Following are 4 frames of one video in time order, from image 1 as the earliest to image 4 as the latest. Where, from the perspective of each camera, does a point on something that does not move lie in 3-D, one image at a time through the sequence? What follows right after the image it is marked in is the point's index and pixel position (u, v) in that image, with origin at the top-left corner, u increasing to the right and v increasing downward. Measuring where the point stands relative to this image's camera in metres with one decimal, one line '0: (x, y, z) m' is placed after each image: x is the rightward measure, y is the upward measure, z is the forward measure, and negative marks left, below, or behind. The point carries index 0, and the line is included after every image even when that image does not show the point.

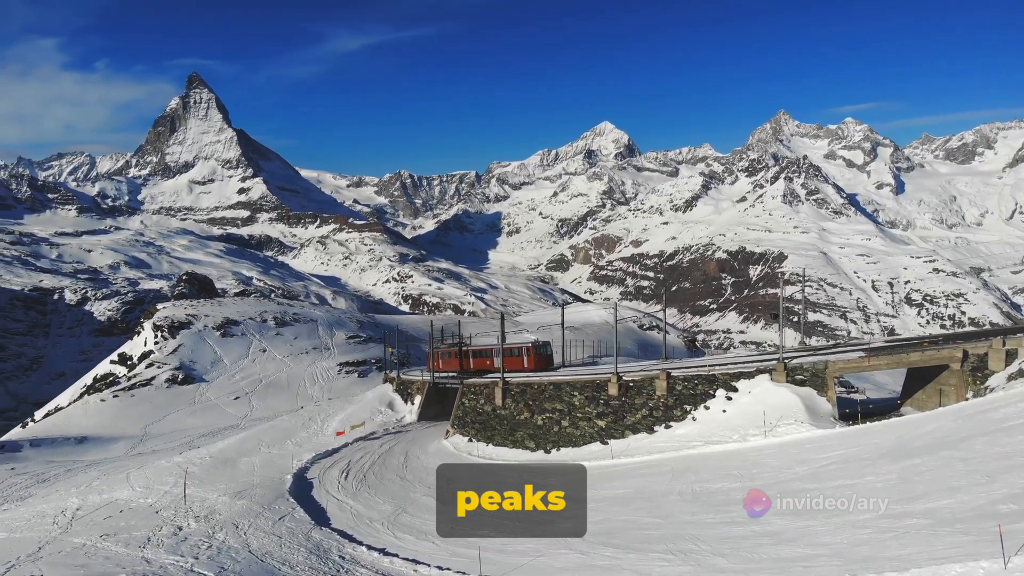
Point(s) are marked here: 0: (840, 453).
0: (+10.2, -5.1, +18.9) m
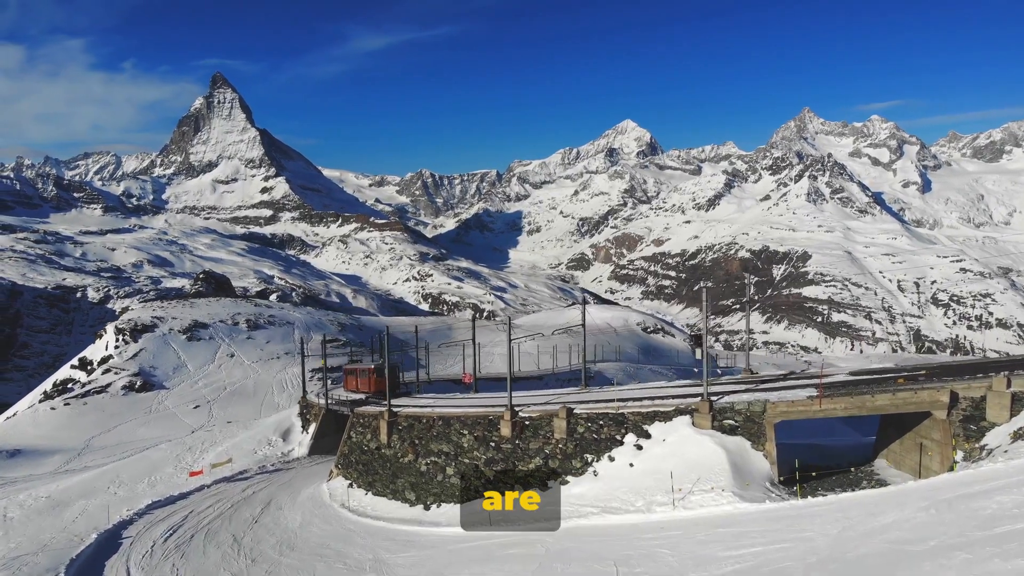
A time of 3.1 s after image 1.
0: (+5.2, -5.6, +12.9) m
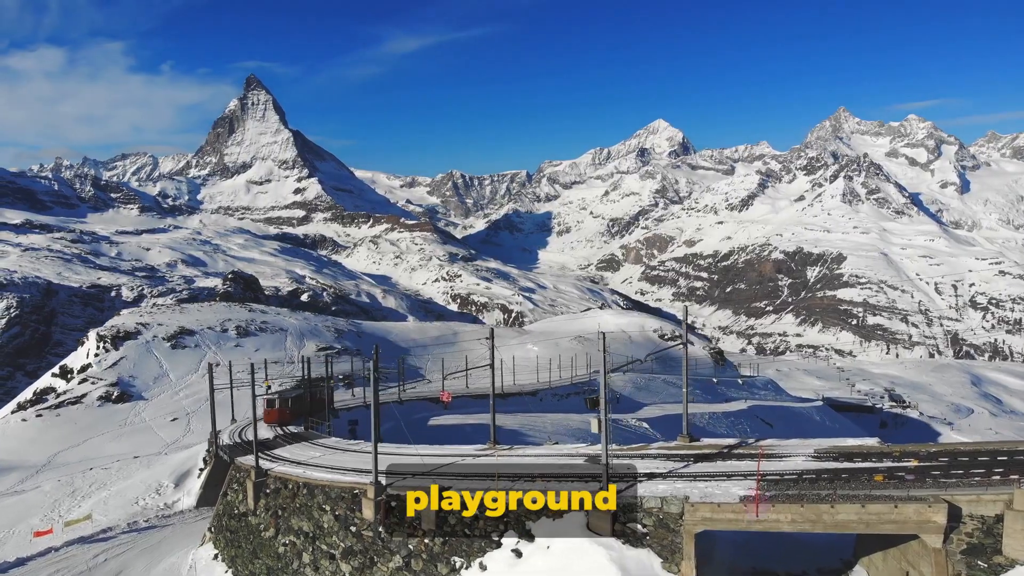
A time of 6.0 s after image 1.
0: (+1.3, -6.6, +7.9) m
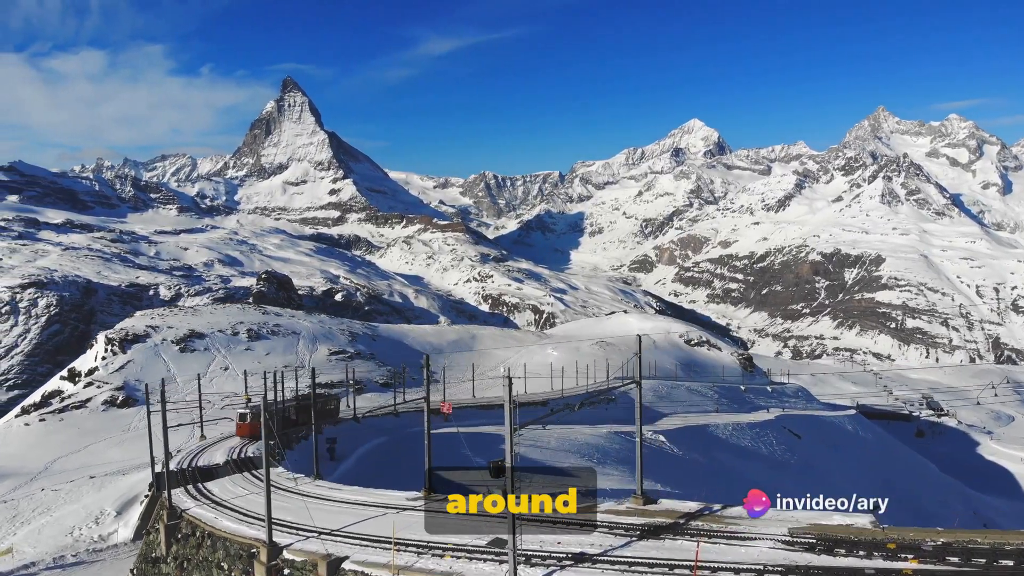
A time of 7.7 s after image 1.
0: (-0.9, -7.3, +5.3) m
